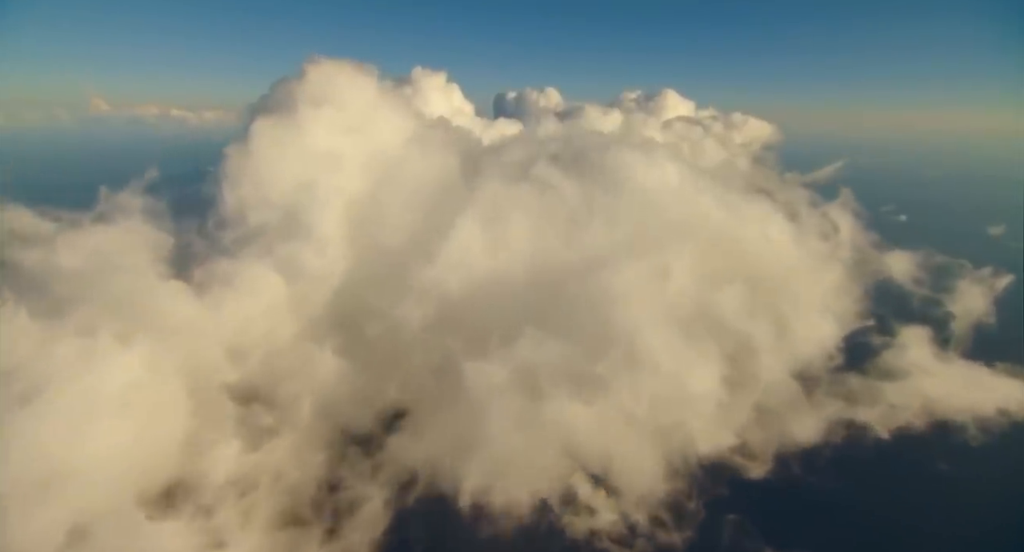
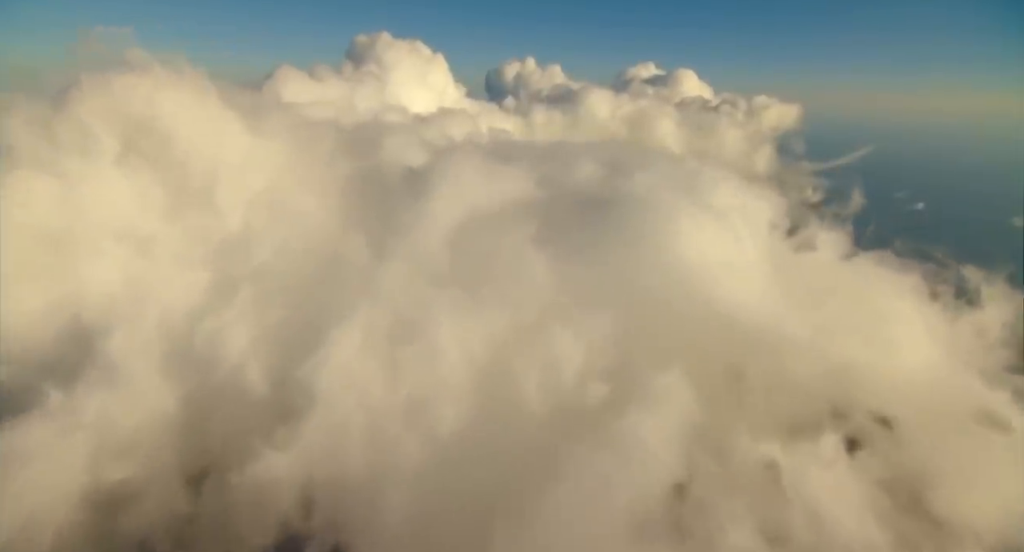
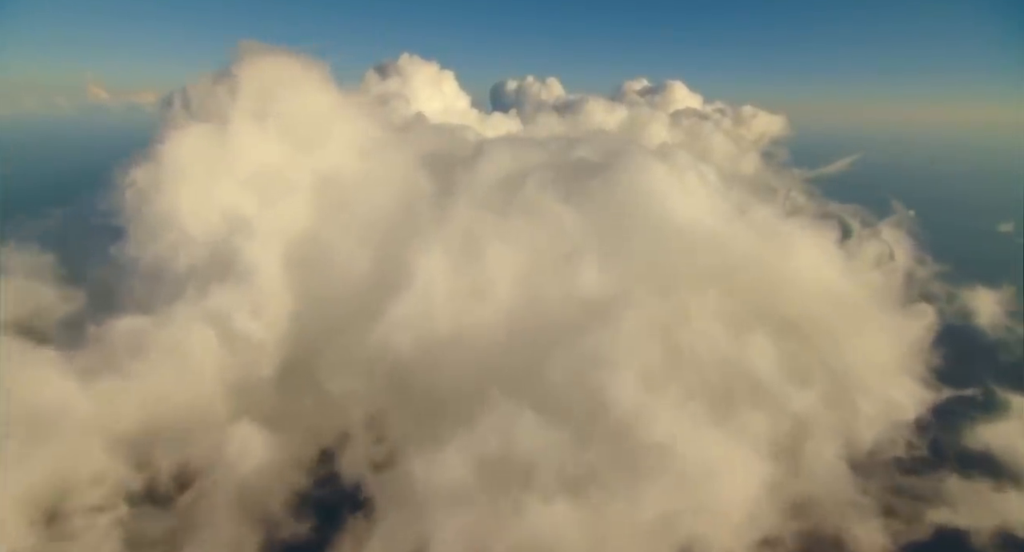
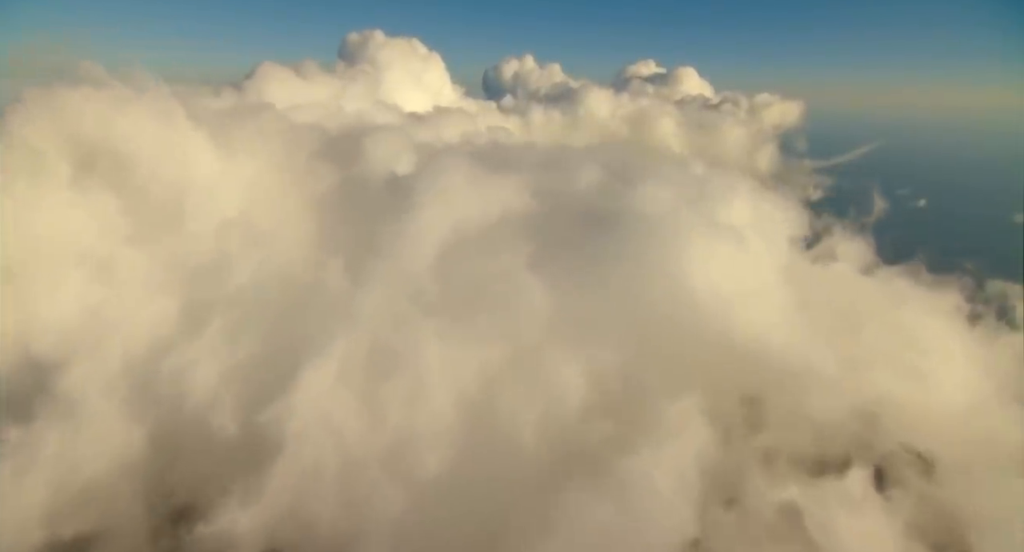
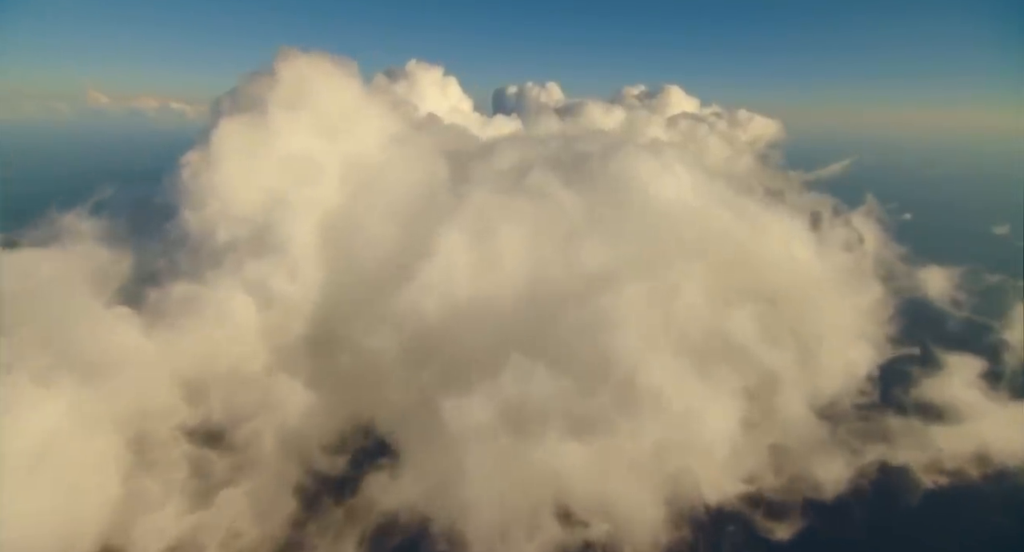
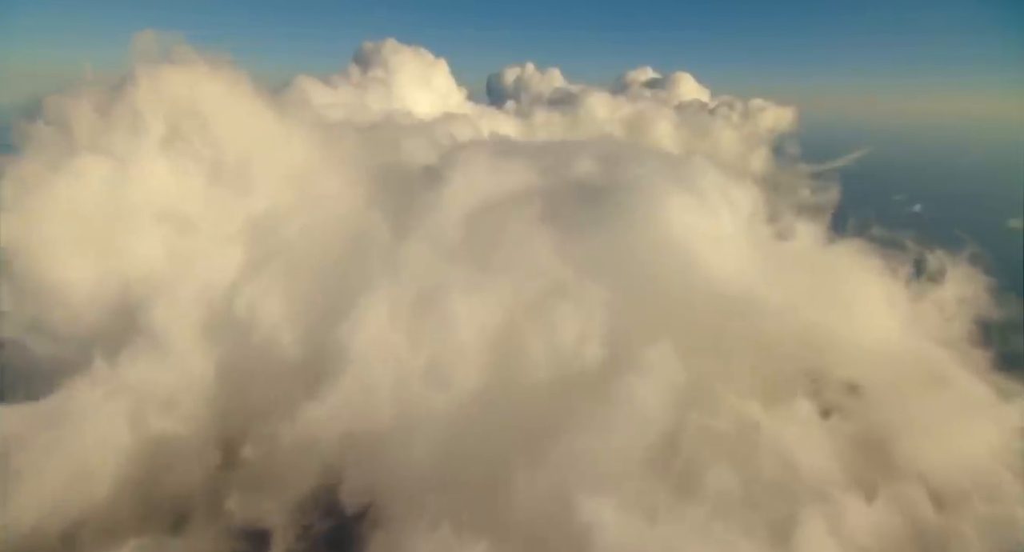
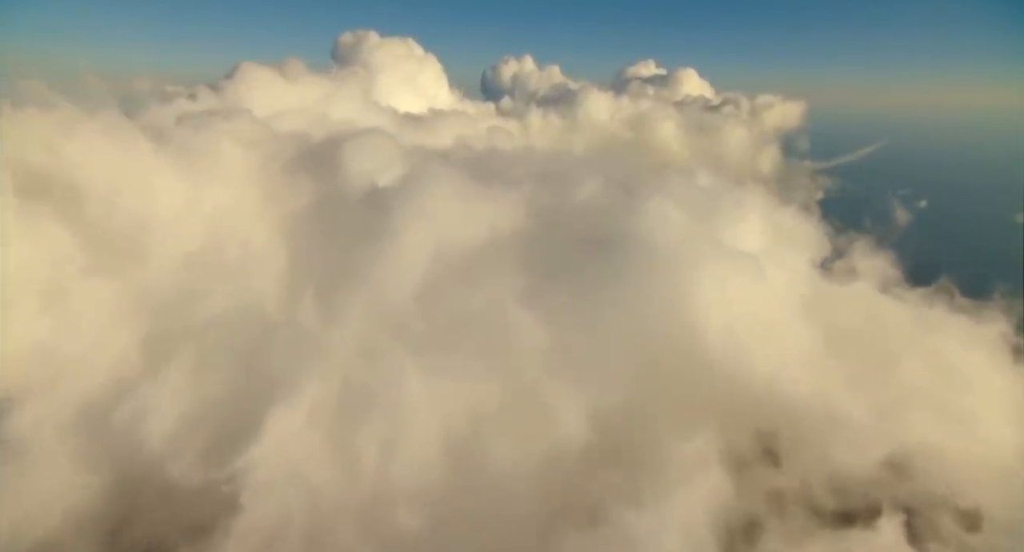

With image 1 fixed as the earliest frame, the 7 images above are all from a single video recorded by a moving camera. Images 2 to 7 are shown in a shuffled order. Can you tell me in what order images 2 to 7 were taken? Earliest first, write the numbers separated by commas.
5, 3, 6, 2, 4, 7
